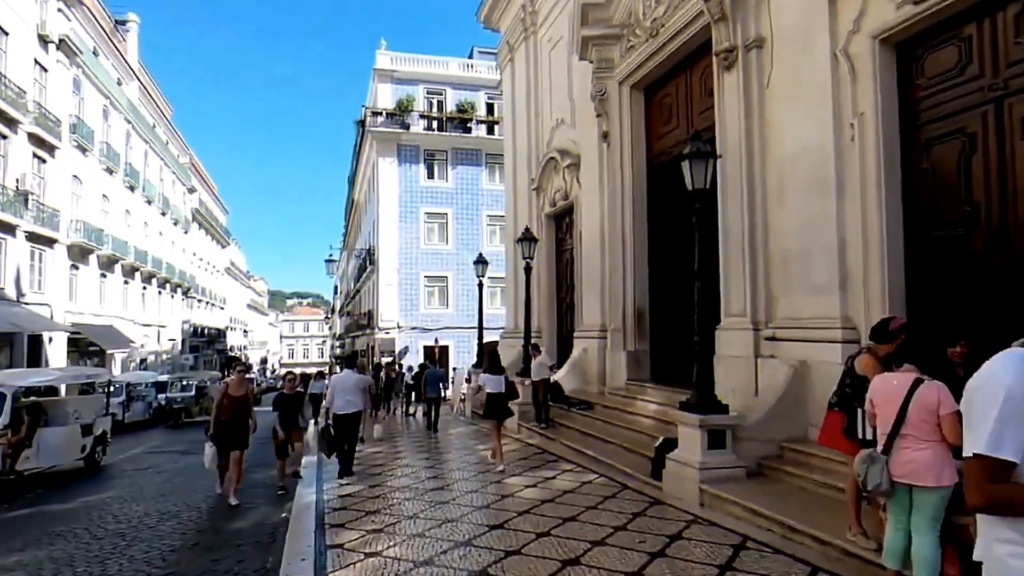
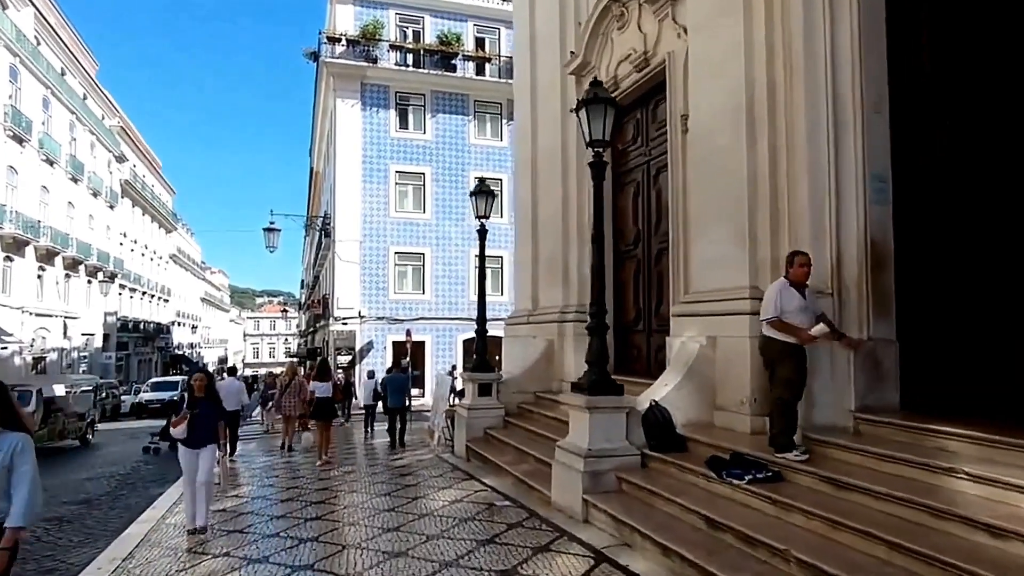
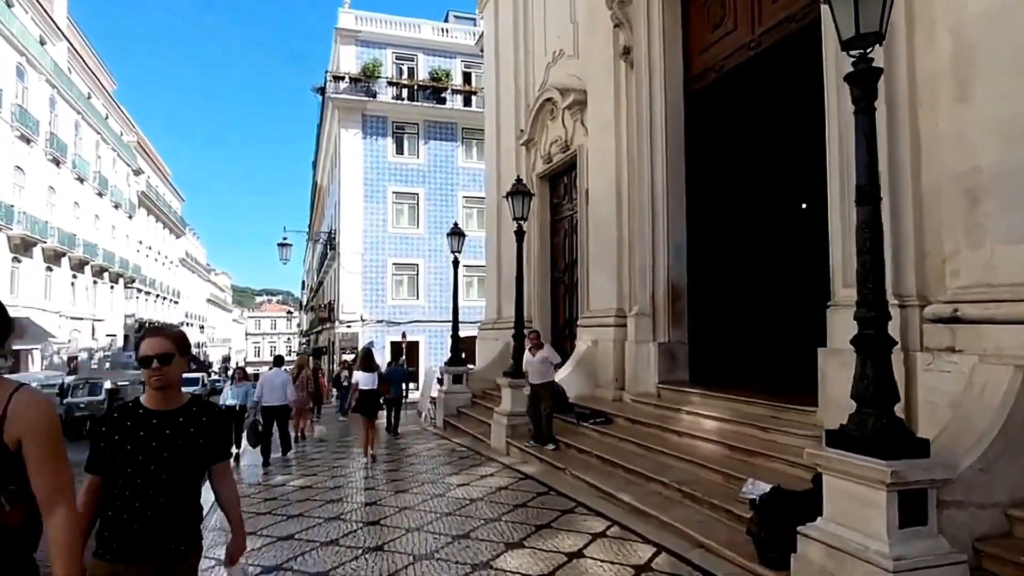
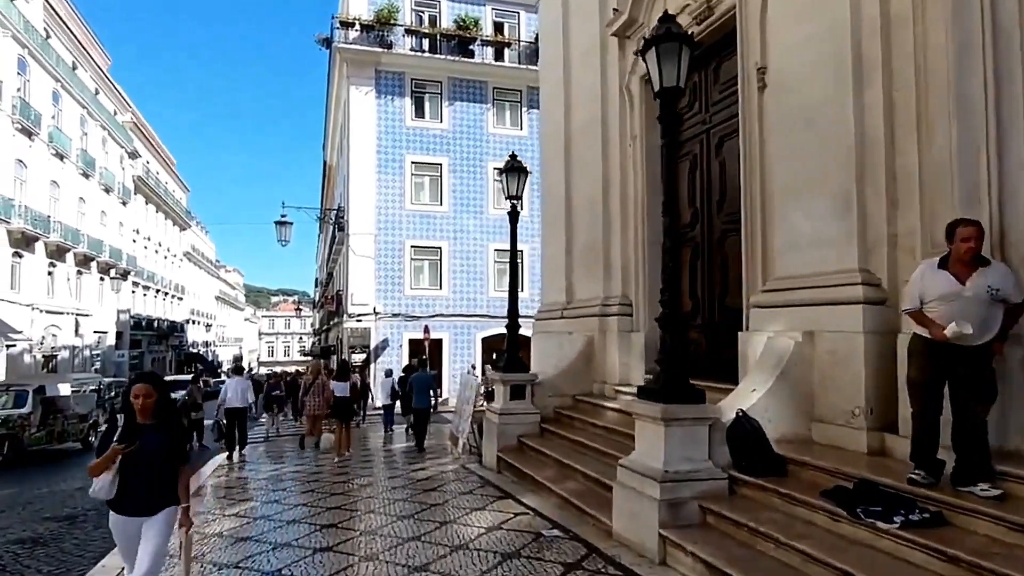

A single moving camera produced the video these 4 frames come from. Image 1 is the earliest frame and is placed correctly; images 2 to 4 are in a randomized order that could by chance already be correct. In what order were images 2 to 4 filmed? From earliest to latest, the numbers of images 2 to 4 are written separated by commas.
3, 2, 4
